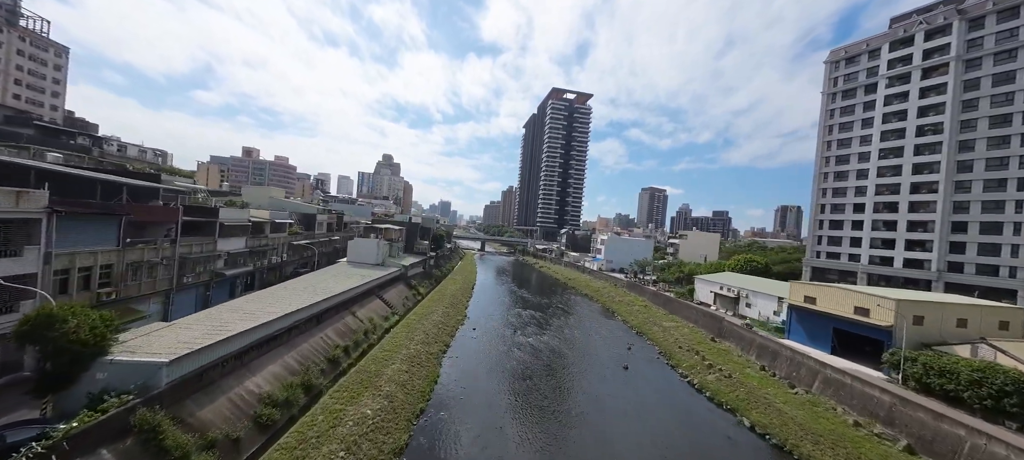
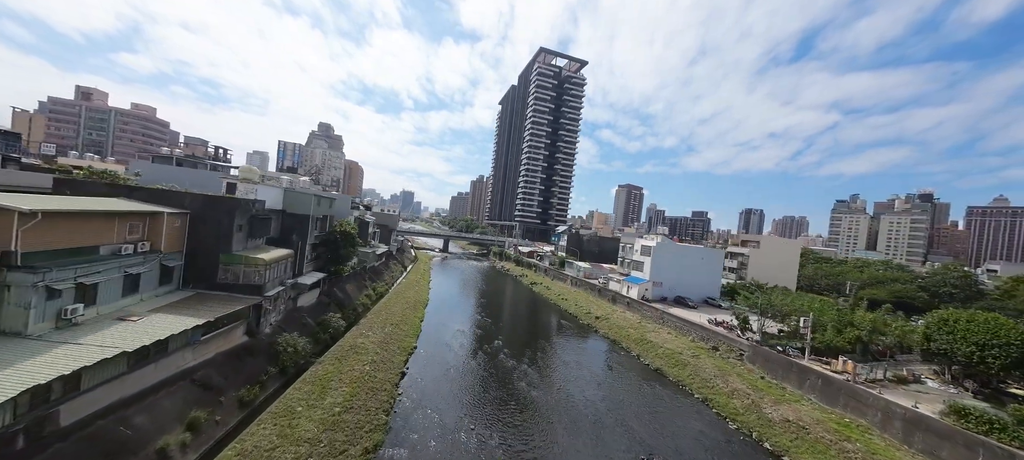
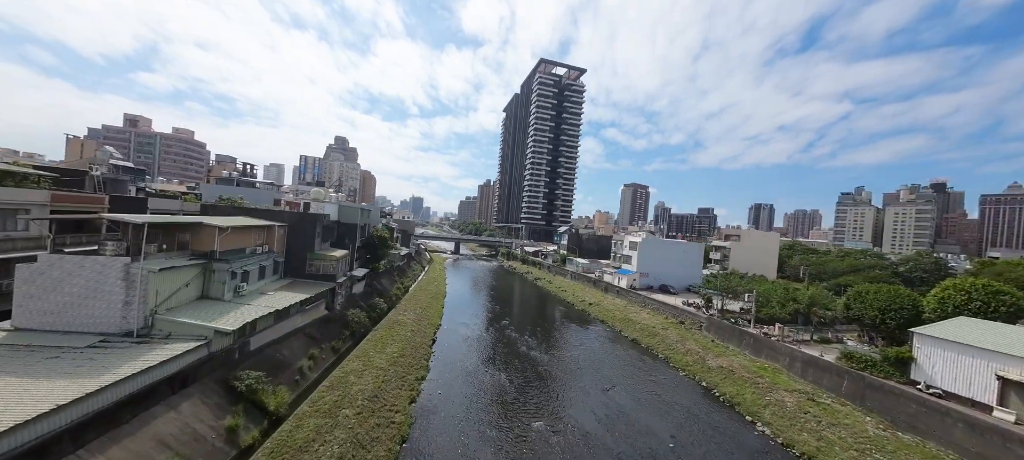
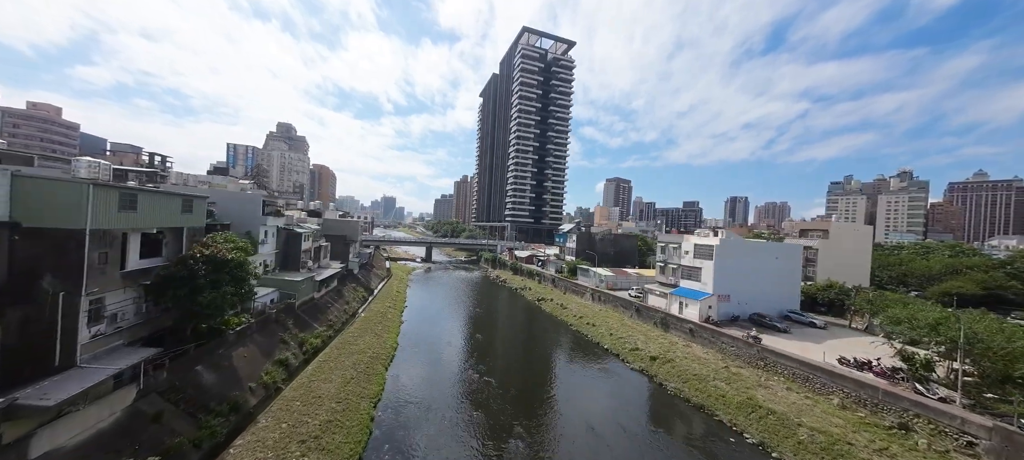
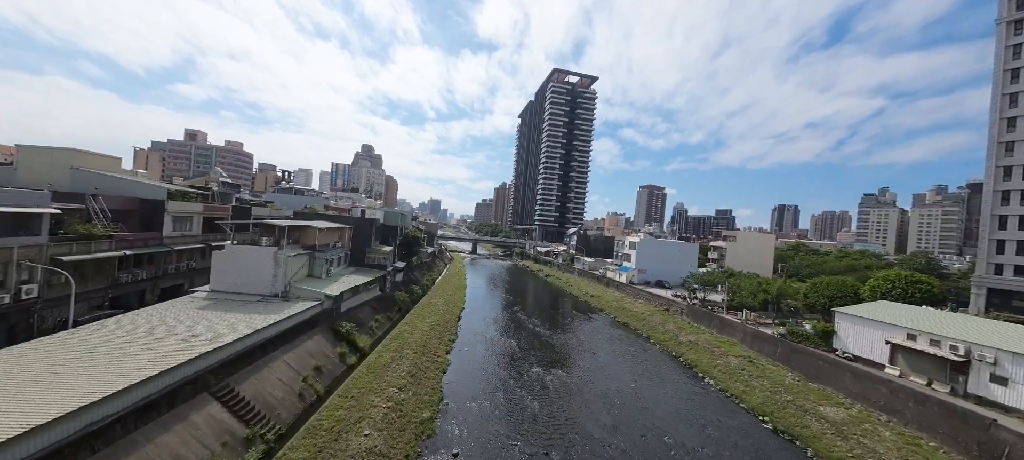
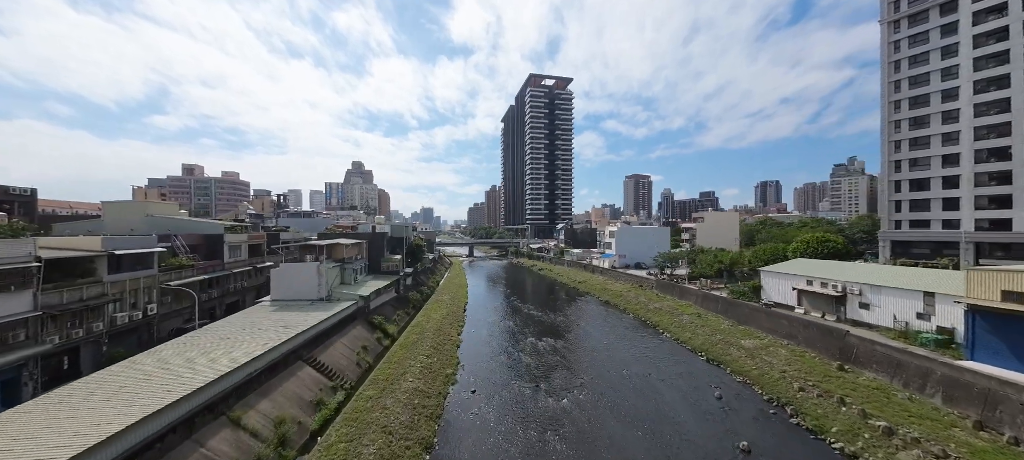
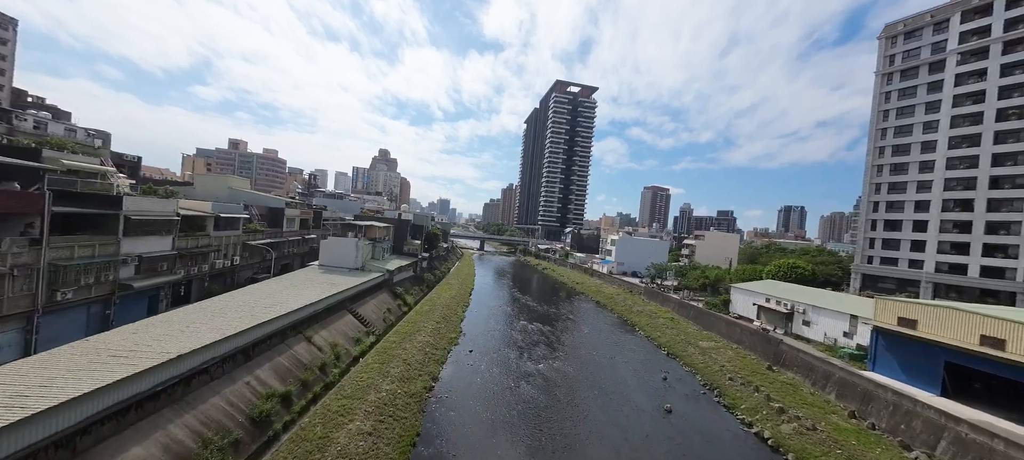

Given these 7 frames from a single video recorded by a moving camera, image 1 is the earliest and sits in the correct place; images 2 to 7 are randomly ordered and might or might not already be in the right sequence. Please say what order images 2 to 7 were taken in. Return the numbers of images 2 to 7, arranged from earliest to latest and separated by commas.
7, 6, 5, 3, 2, 4
